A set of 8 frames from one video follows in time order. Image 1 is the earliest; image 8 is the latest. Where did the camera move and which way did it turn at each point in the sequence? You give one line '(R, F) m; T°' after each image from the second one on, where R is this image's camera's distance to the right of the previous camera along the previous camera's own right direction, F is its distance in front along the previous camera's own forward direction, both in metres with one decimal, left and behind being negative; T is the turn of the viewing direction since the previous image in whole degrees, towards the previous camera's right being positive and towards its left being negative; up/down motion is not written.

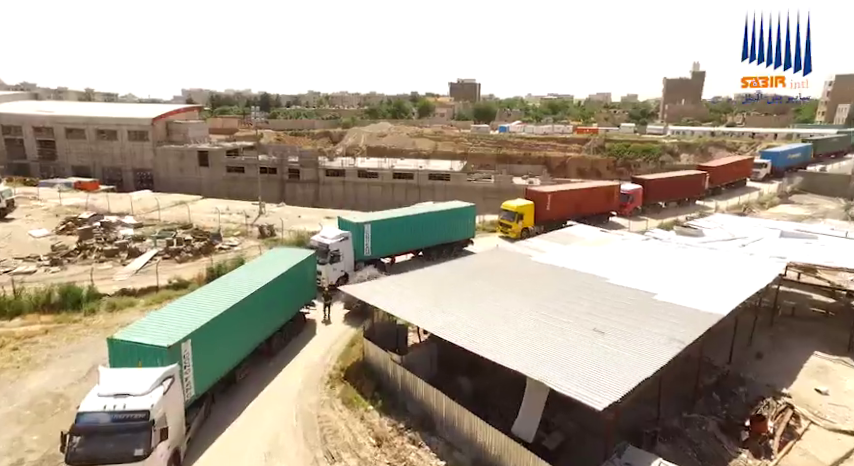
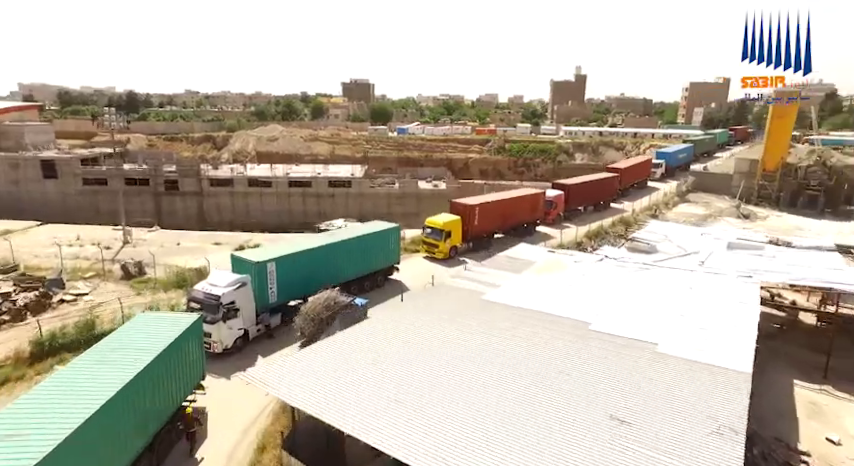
(-0.9, +4.4) m; +12°
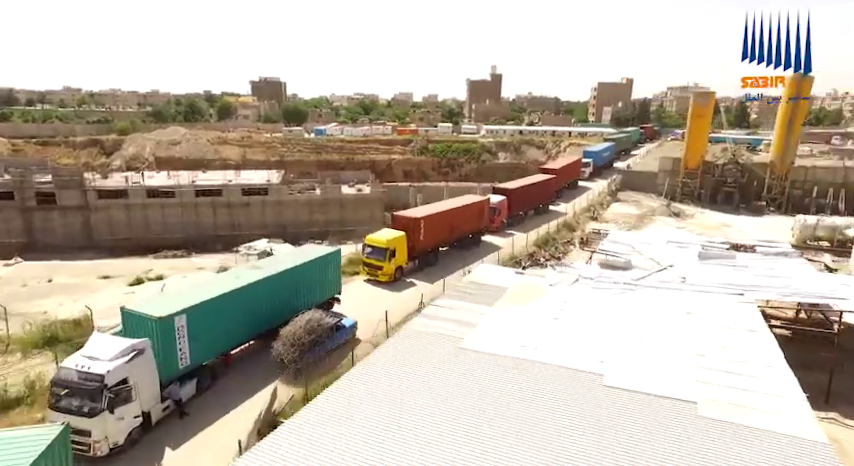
(-1.1, +3.4) m; +9°
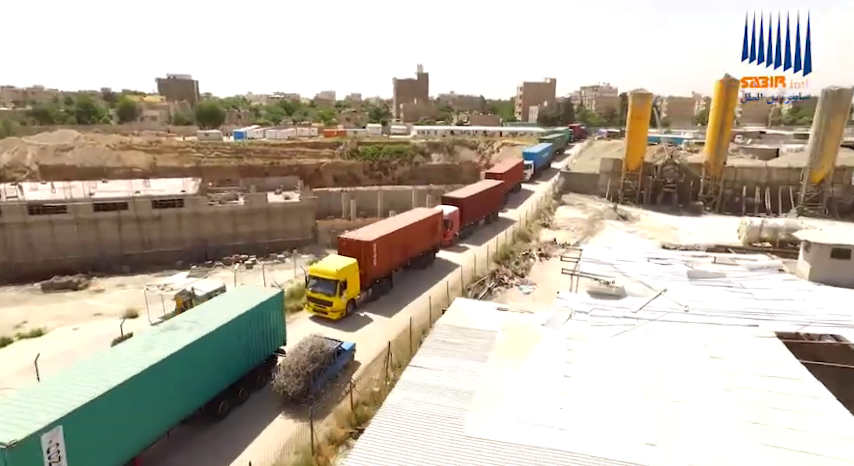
(-1.1, +3.3) m; +8°
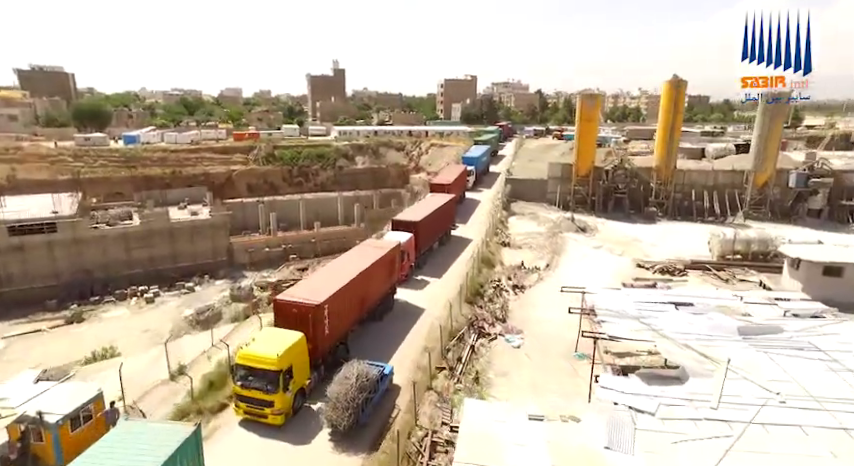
(-1.6, +5.5) m; +9°
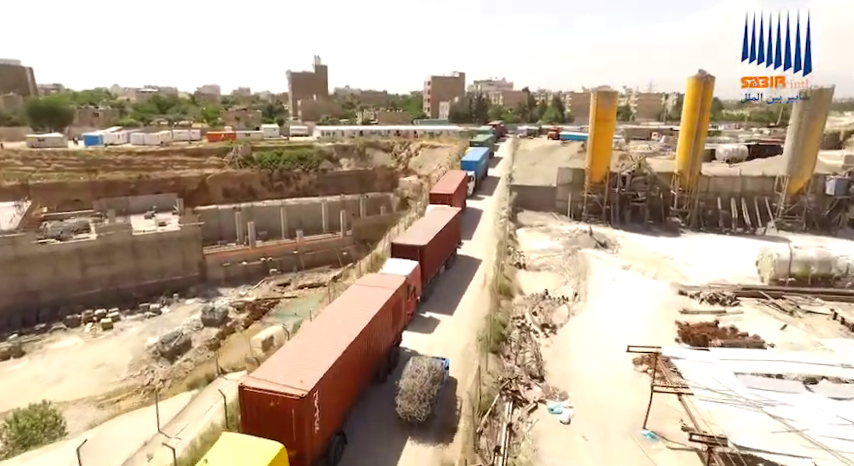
(-1.1, +4.9) m; +2°
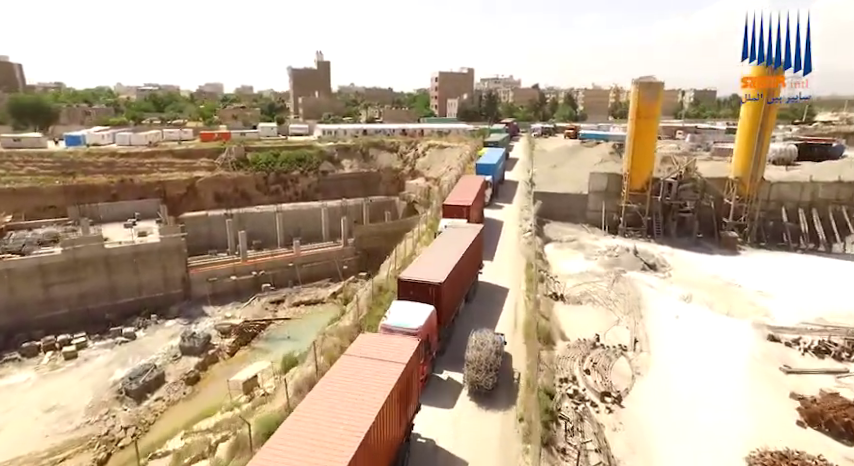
(-0.4, +5.6) m; -1°
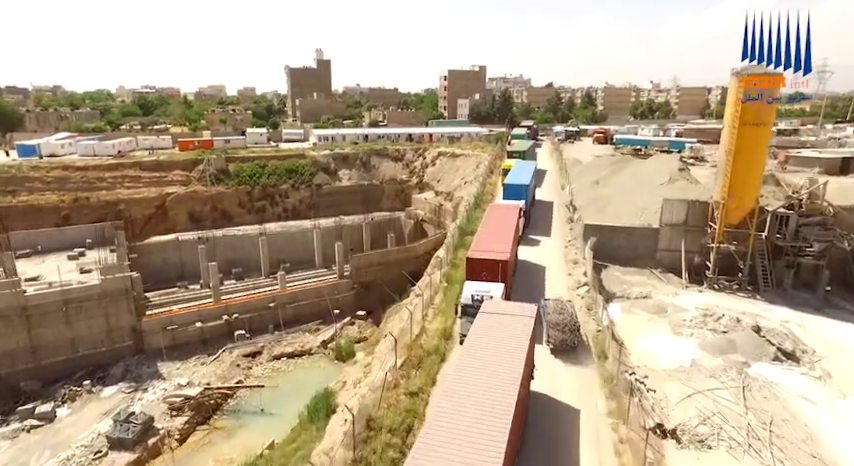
(-0.3, +9.7) m; -1°
